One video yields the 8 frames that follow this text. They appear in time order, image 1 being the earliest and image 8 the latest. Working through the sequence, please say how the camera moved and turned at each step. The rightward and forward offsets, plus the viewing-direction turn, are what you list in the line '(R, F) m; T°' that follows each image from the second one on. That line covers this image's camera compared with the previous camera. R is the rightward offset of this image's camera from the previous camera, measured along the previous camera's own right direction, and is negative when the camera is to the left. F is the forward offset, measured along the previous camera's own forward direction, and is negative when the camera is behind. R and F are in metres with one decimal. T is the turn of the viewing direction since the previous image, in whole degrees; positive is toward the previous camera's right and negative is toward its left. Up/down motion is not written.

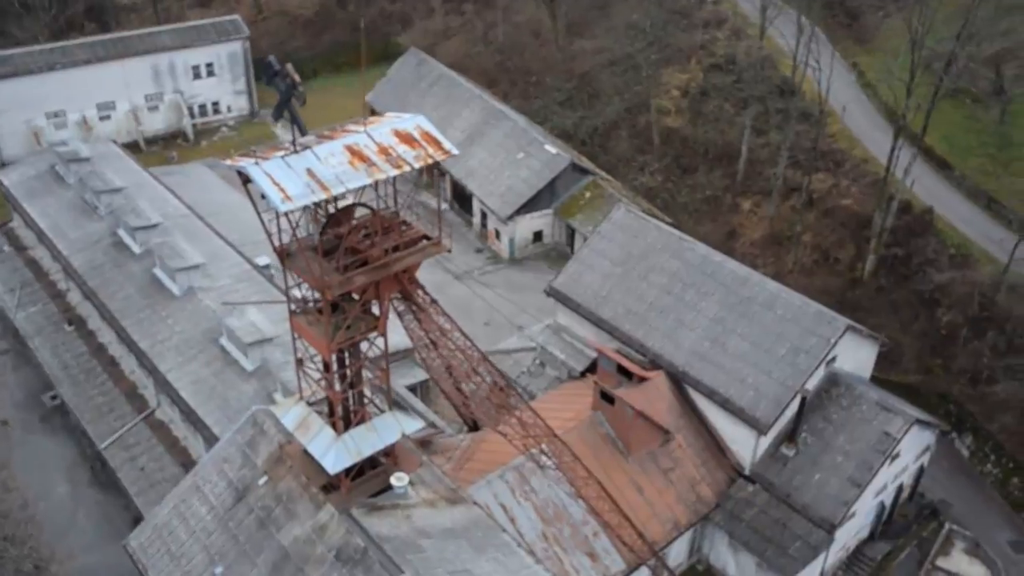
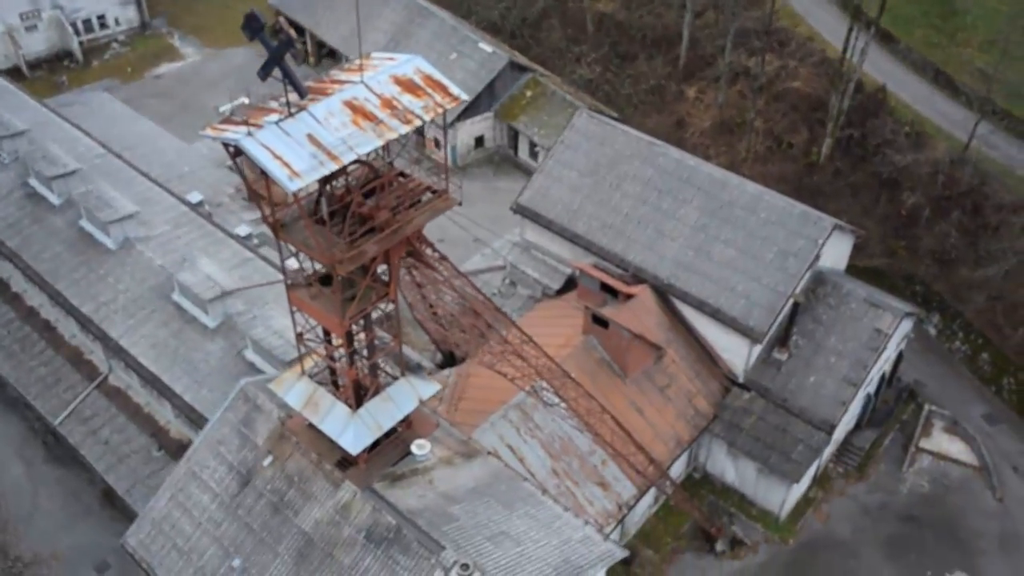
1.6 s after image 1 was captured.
(-2.3, +1.7) m; +6°
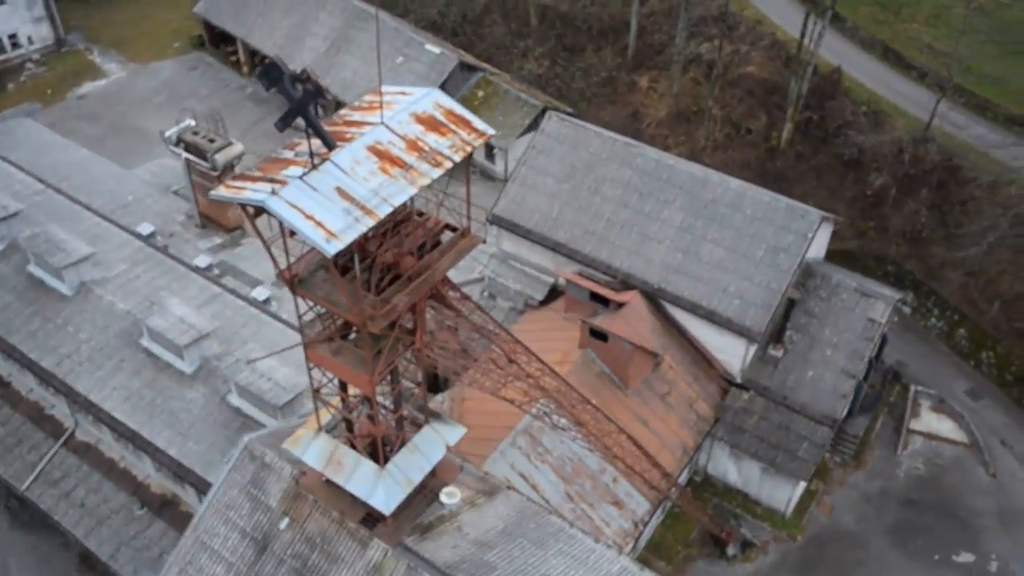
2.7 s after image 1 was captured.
(-1.9, +1.0) m; +5°
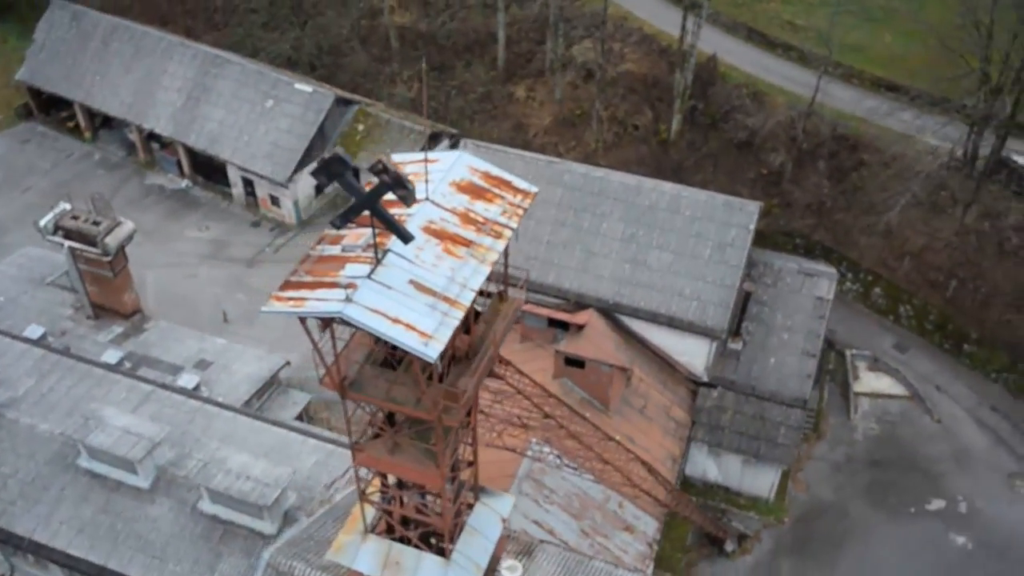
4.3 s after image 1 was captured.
(-3.4, +1.3) m; +10°
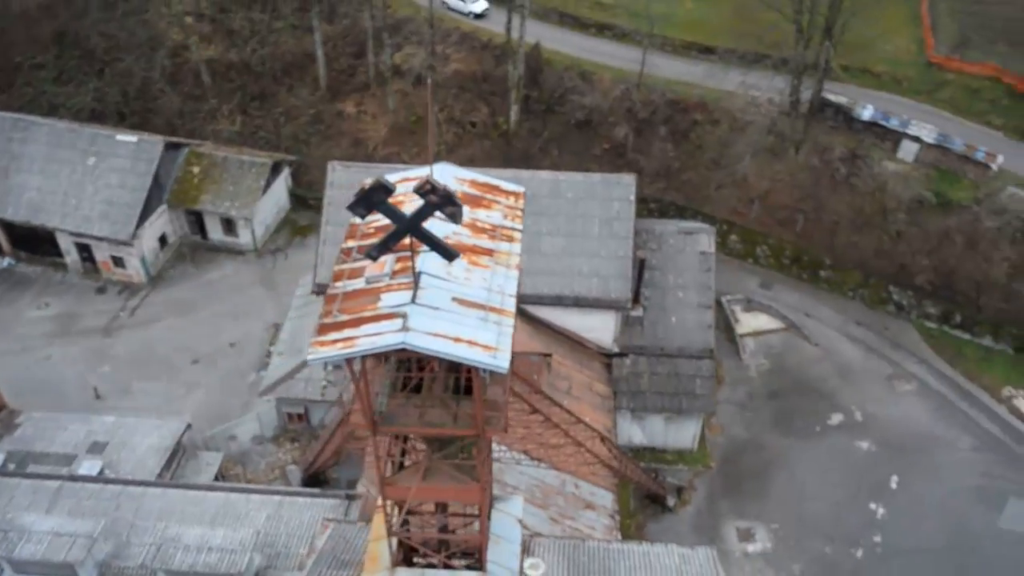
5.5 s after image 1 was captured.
(-3.1, +0.3) m; +12°
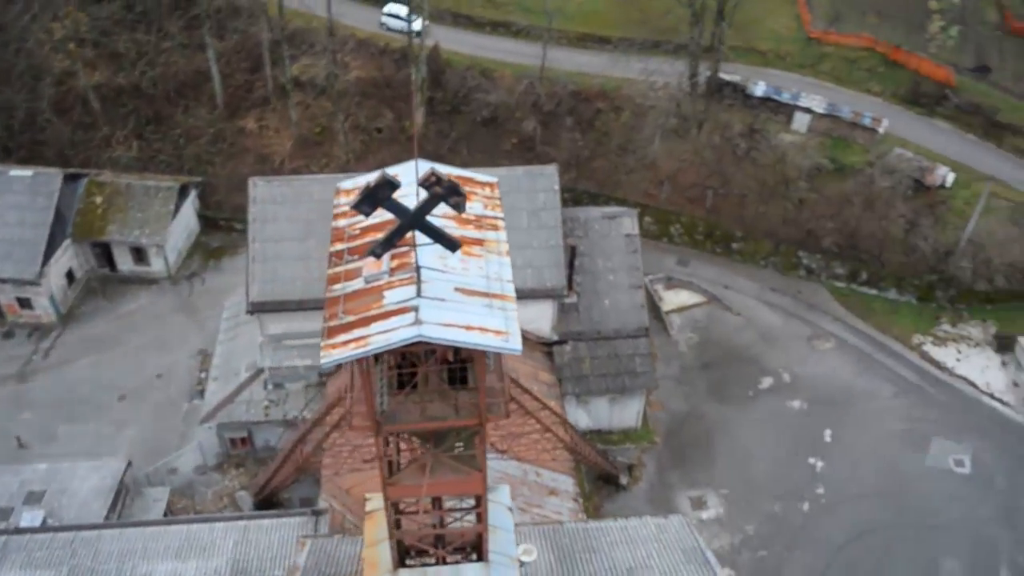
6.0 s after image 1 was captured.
(-1.4, -0.2) m; +7°
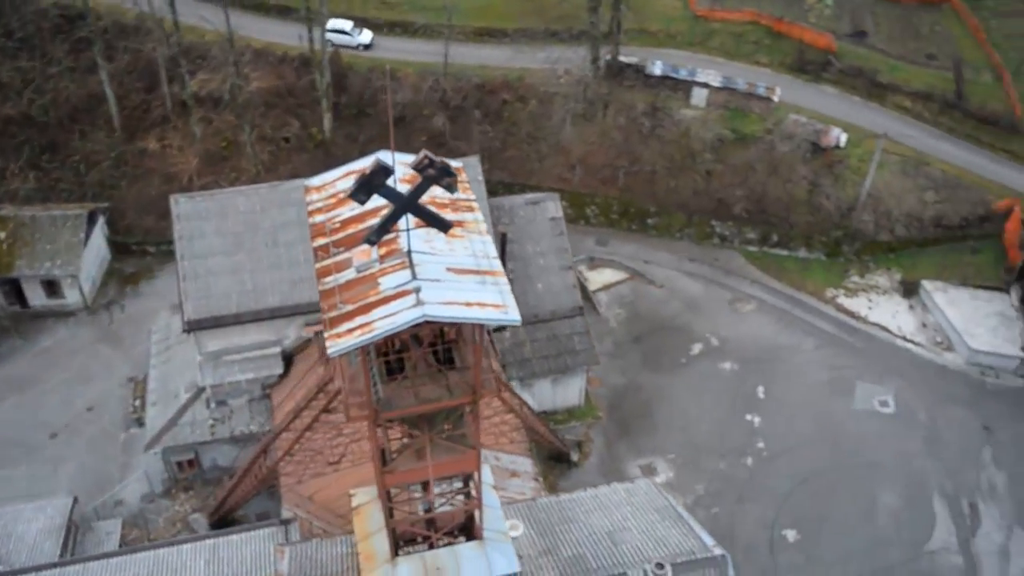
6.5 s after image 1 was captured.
(-1.2, -0.3) m; +6°
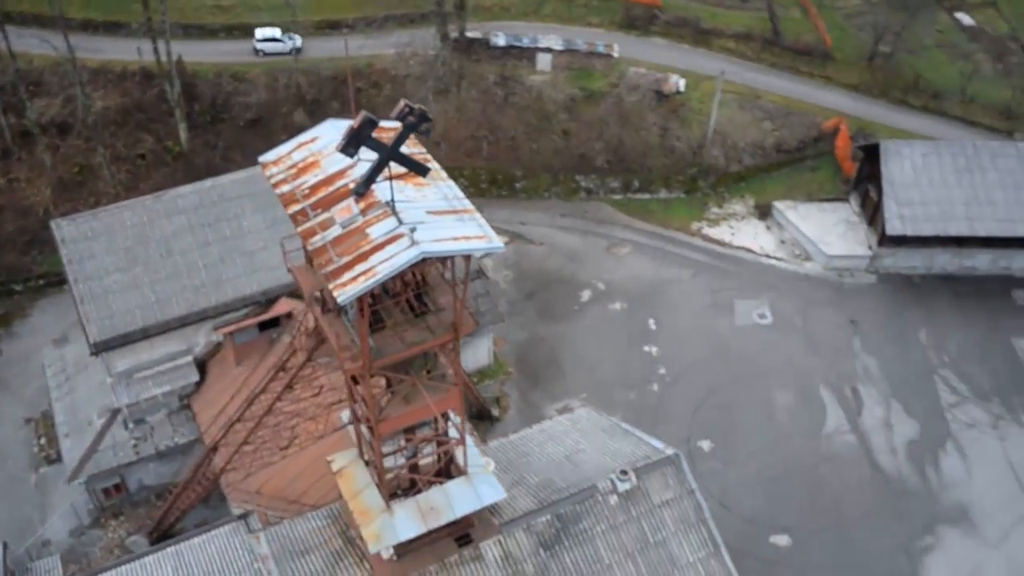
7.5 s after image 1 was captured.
(-2.0, -0.9) m; +10°
